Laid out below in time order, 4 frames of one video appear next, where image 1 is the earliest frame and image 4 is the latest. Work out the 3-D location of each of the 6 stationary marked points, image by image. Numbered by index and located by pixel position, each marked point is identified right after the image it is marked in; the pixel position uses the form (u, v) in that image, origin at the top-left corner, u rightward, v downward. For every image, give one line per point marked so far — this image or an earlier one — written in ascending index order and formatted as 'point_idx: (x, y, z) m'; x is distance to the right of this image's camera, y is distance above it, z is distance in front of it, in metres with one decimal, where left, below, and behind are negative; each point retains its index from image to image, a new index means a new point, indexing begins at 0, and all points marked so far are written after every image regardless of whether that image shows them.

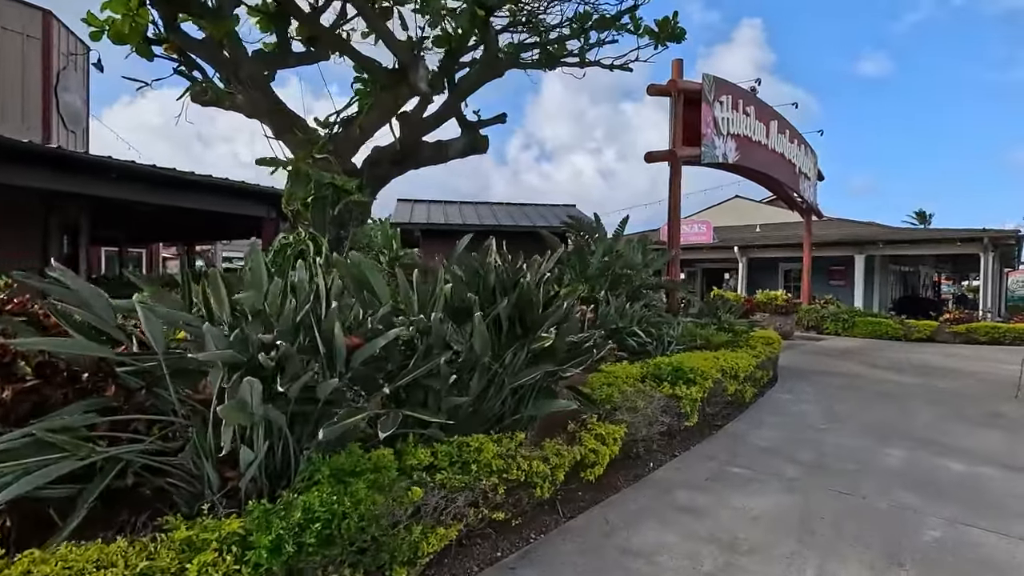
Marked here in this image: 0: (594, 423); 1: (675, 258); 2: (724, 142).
0: (+0.4, -0.7, +2.9) m
1: (+2.3, +0.4, +7.6) m
2: (+3.2, +2.2, +8.1) m
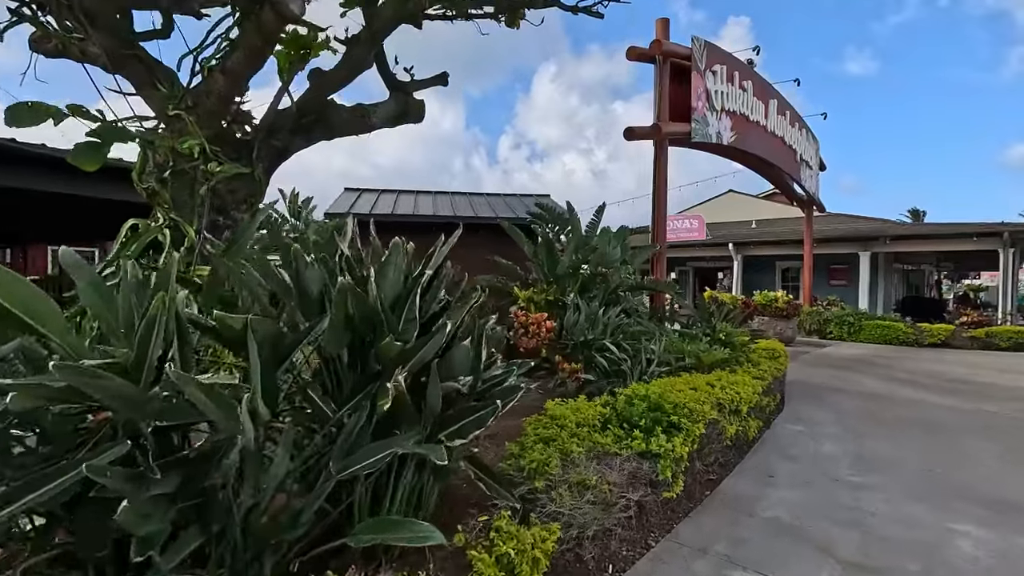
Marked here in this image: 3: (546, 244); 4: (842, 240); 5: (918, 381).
0: (0.0, -0.8, +1.7) m
1: (+1.8, +0.4, +6.4) m
2: (+2.7, +2.2, +7.0) m
3: (+0.4, +0.5, +5.8) m
4: (+7.8, +1.1, +12.7) m
5: (+4.9, -1.1, +6.5) m
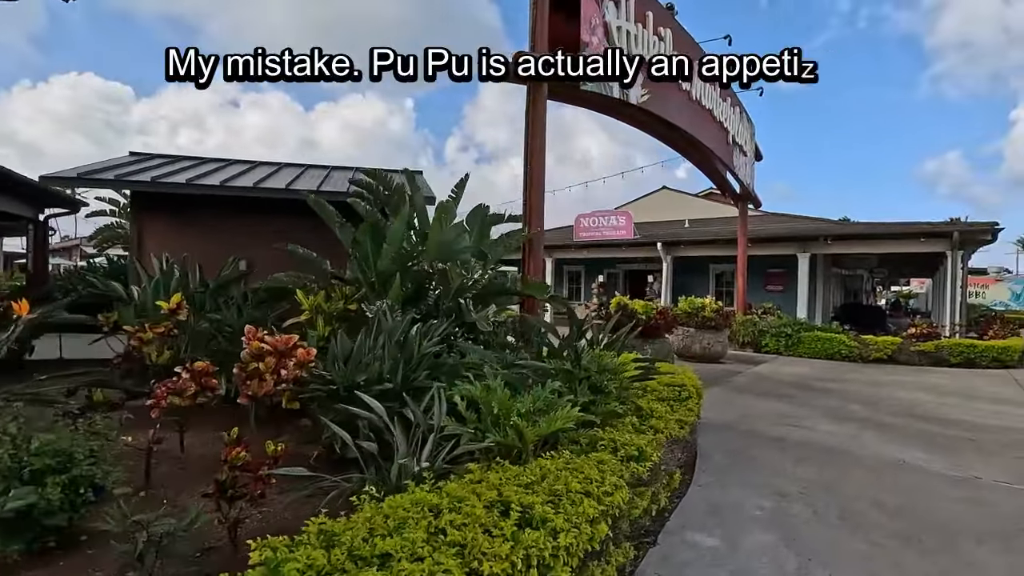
0: (-1.2, -0.8, -0.3) m
1: (+0.2, +0.3, +4.5) m
2: (+1.1, +2.1, +5.2) m
3: (-1.1, +0.5, +3.8) m
4: (+5.7, +1.0, +11.4) m
5: (+3.3, -1.2, +4.9) m
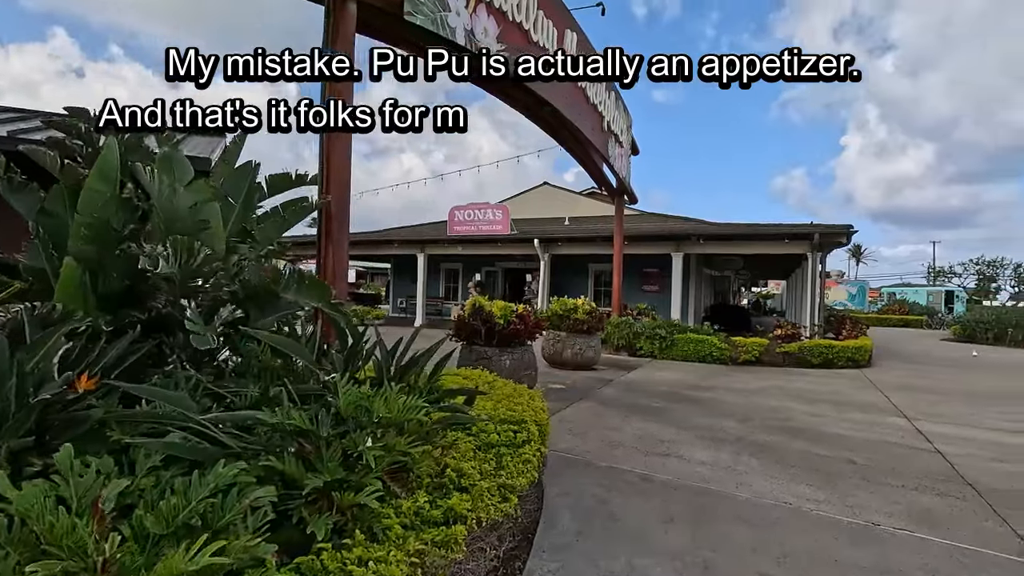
0: (-1.5, -0.8, -1.7) m
1: (-1.1, +0.4, +3.3) m
2: (-0.3, +2.1, +4.1) m
3: (-2.2, +0.5, +2.4) m
4: (+2.9, +1.0, +11.1) m
5: (+1.9, -1.2, +4.3) m
